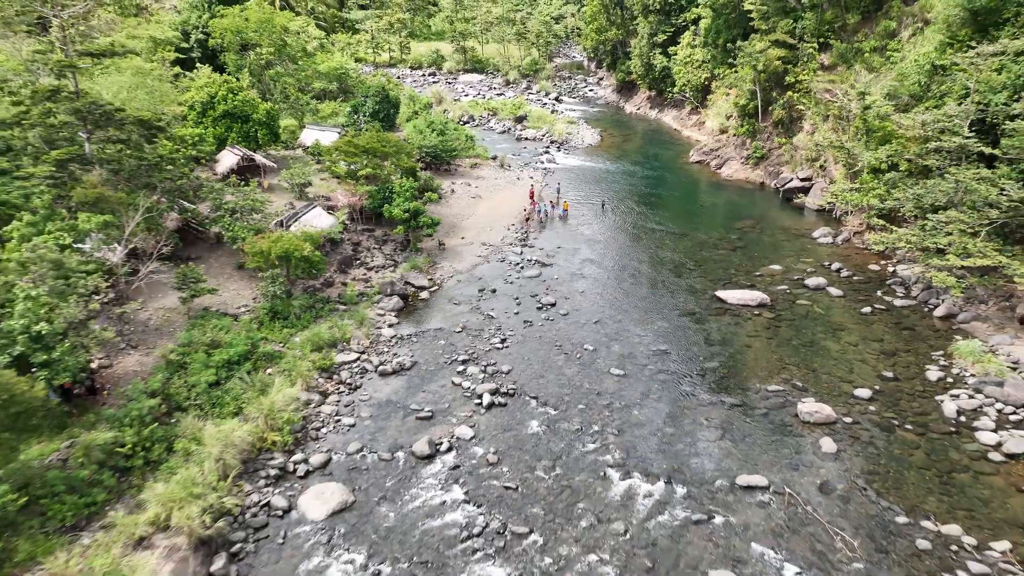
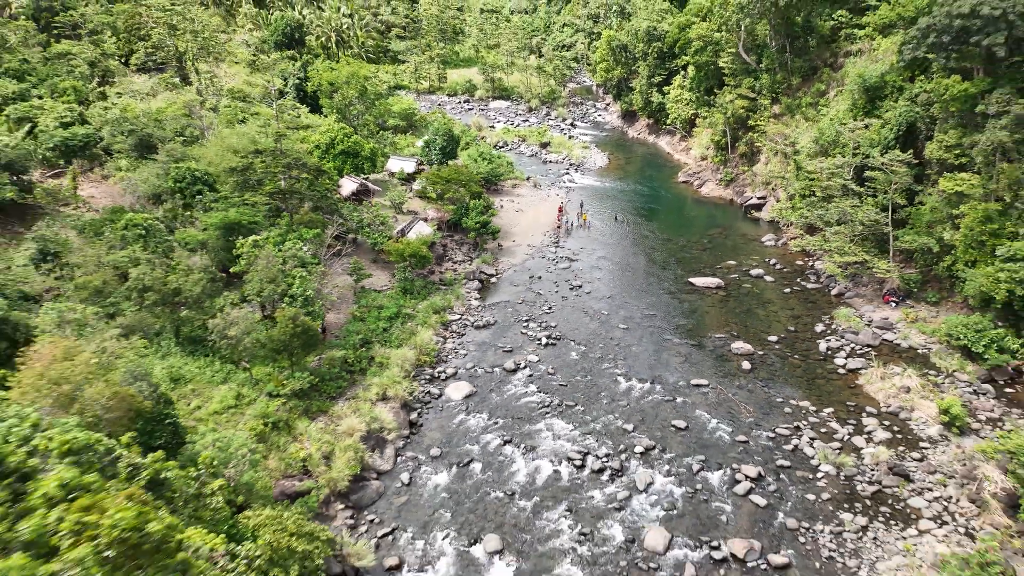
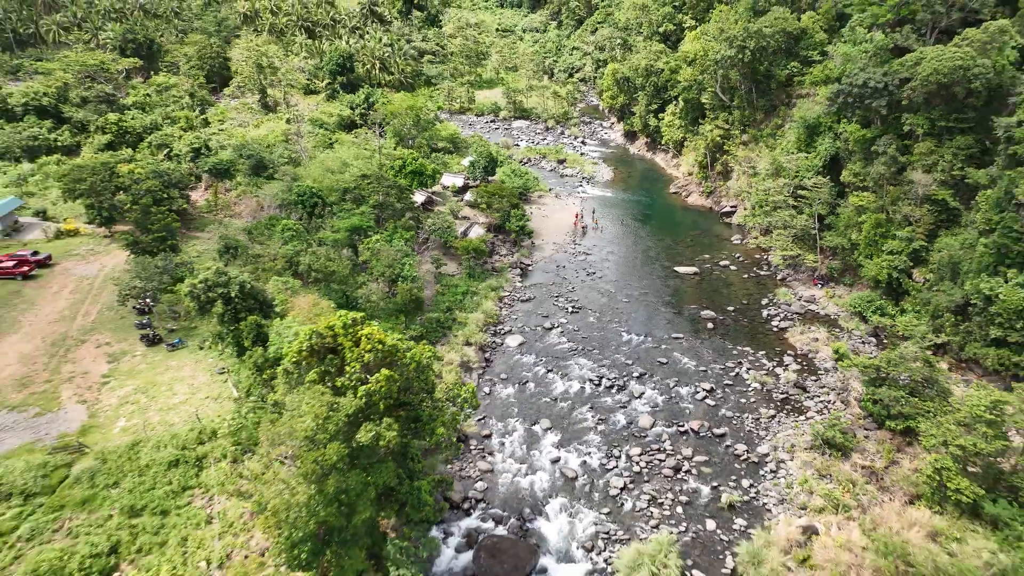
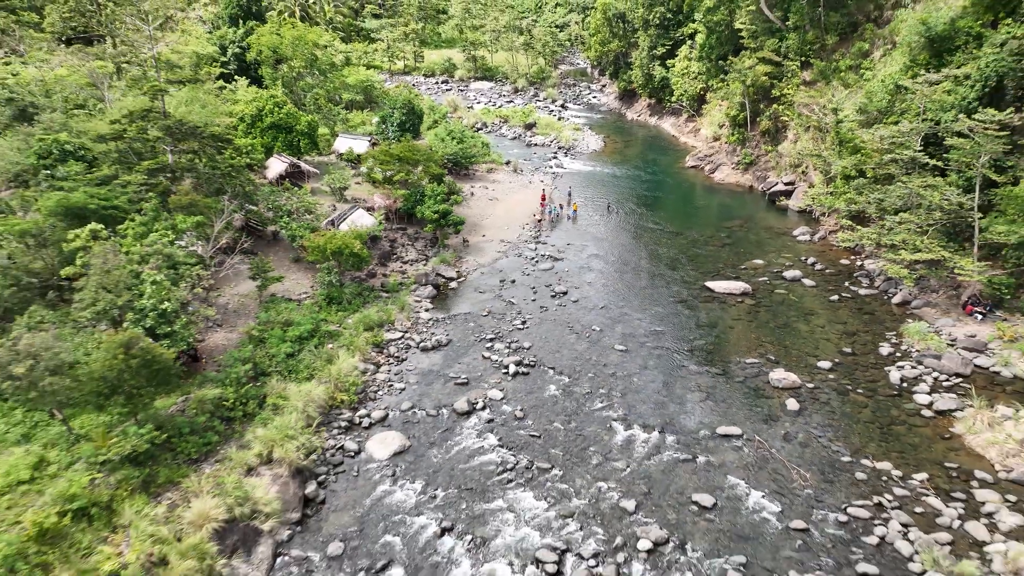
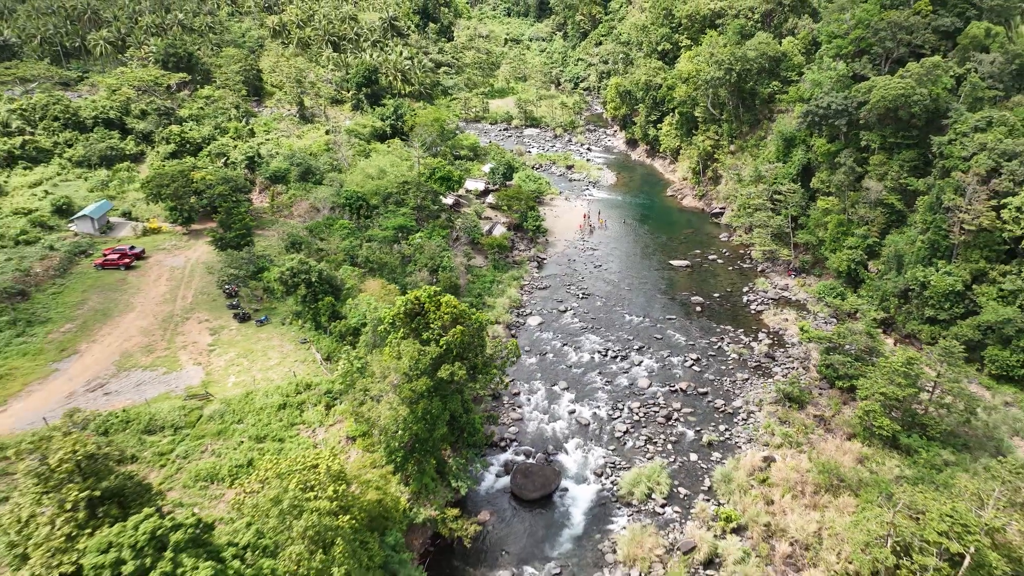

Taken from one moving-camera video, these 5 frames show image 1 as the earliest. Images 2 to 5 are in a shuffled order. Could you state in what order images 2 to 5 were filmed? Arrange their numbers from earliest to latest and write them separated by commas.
4, 2, 3, 5
